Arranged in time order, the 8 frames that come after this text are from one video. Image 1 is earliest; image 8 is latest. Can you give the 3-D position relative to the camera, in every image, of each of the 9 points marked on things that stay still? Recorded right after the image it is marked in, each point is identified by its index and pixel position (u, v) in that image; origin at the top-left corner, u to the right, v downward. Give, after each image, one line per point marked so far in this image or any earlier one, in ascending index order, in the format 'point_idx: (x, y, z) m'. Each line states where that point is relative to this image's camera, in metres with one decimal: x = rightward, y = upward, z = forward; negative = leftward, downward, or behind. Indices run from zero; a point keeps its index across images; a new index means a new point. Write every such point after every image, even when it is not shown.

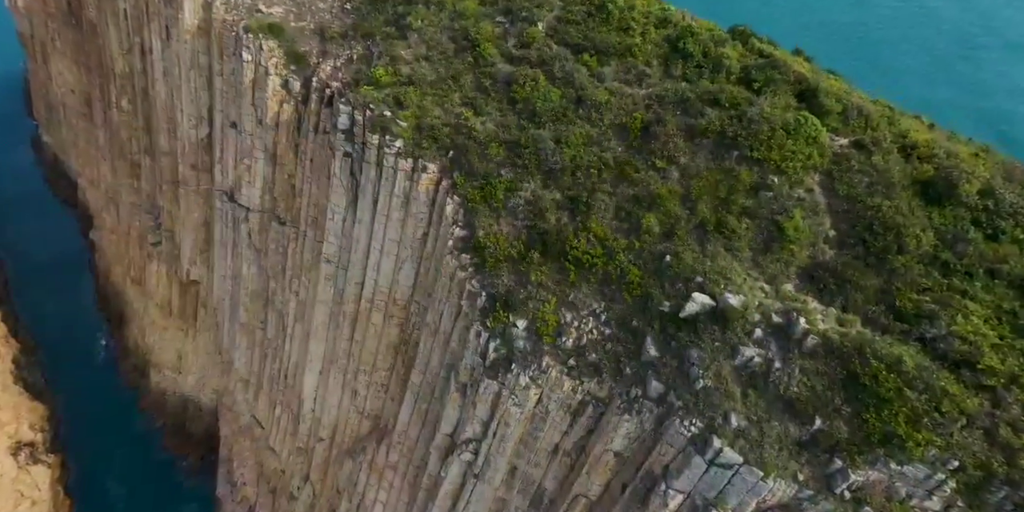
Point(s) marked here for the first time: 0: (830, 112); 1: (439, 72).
0: (+7.1, +3.1, +14.3) m
1: (-2.2, +5.5, +19.3) m
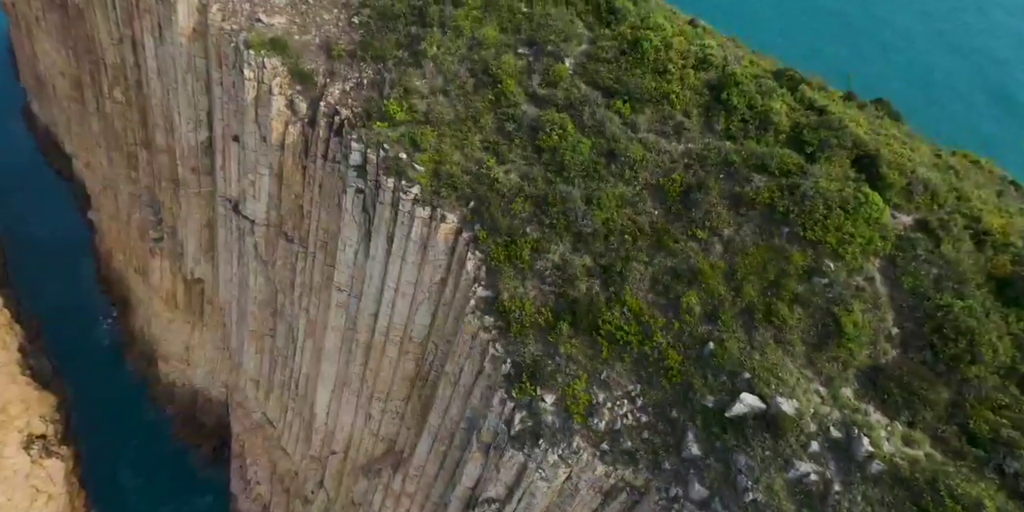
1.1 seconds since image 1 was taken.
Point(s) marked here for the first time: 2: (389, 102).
0: (+7.7, +1.4, +13.1) m
1: (-1.5, +4.1, +17.9) m
2: (-3.6, +4.6, +18.8) m
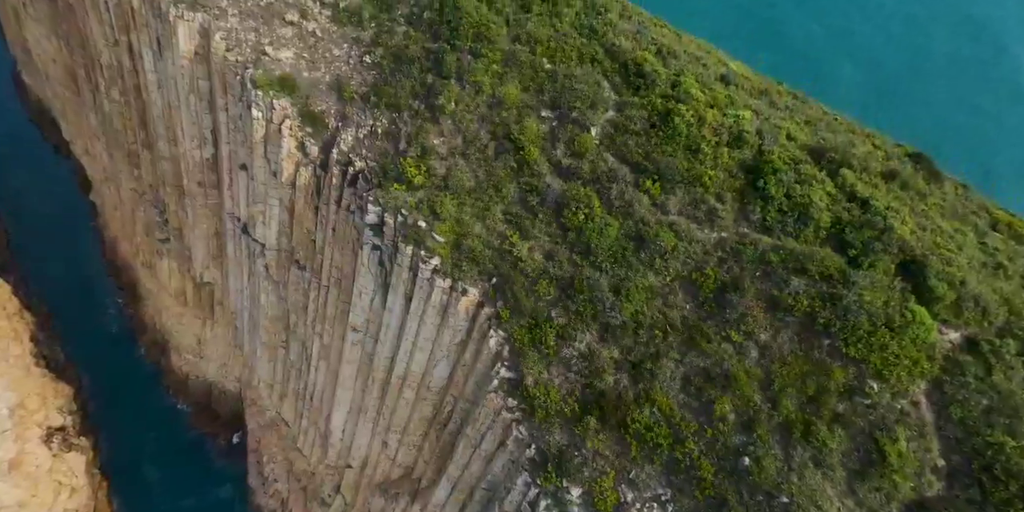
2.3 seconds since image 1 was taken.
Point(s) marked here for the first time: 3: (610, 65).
0: (+8.3, -0.9, +12.5) m
1: (-0.9, +2.1, +17.2) m
2: (-3.0, +2.7, +18.0) m
3: (+2.6, +5.1, +17.1) m
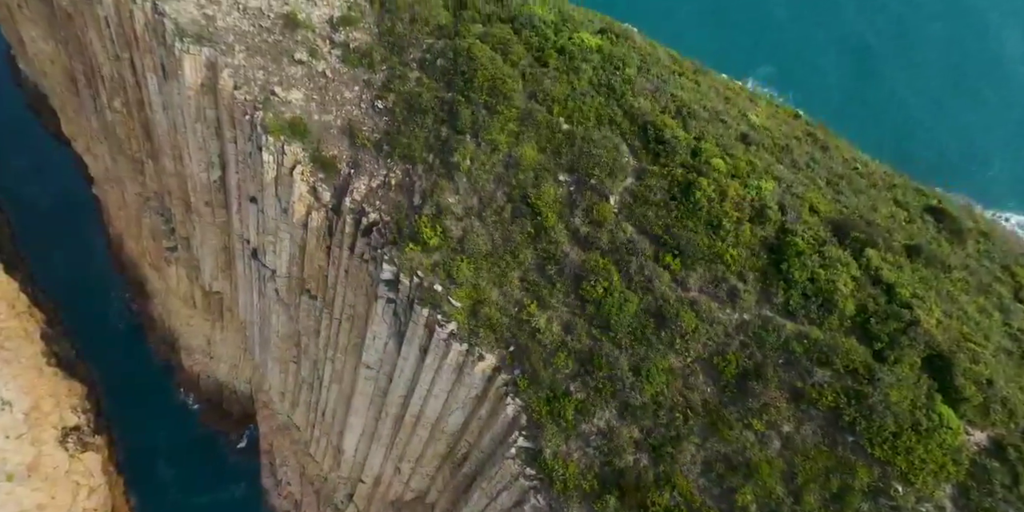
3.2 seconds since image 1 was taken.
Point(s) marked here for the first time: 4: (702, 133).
0: (+8.7, -2.8, +12.3) m
1: (-0.5, +0.4, +17.0) m
2: (-2.6, +1.0, +17.8) m
3: (+3.1, +3.4, +16.7) m
4: (+4.9, +3.2, +16.6) m
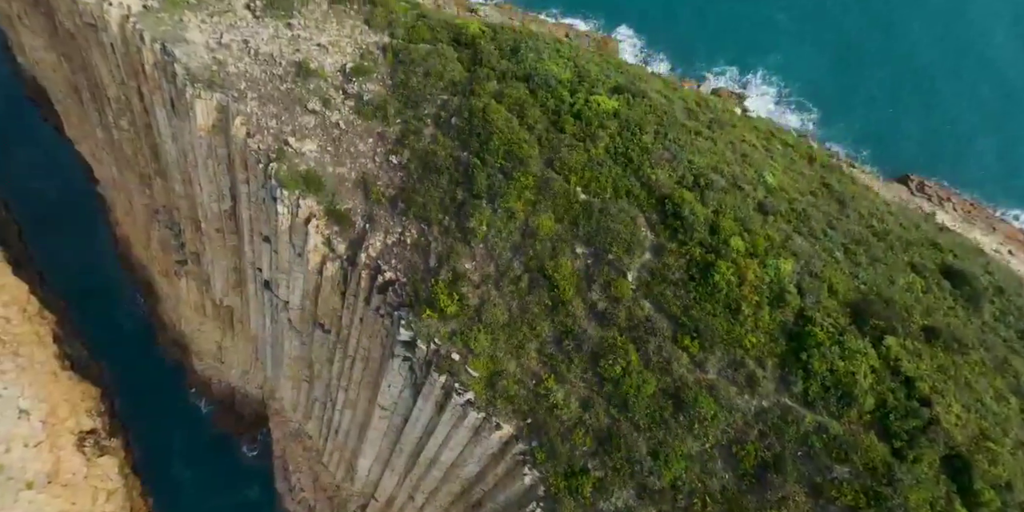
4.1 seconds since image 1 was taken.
0: (+9.2, -4.8, +12.5) m
1: (0.0, -1.5, +17.0) m
2: (-2.1, -0.8, +17.9) m
3: (+3.5, +1.5, +16.7) m
4: (+5.4, +1.3, +16.5) m
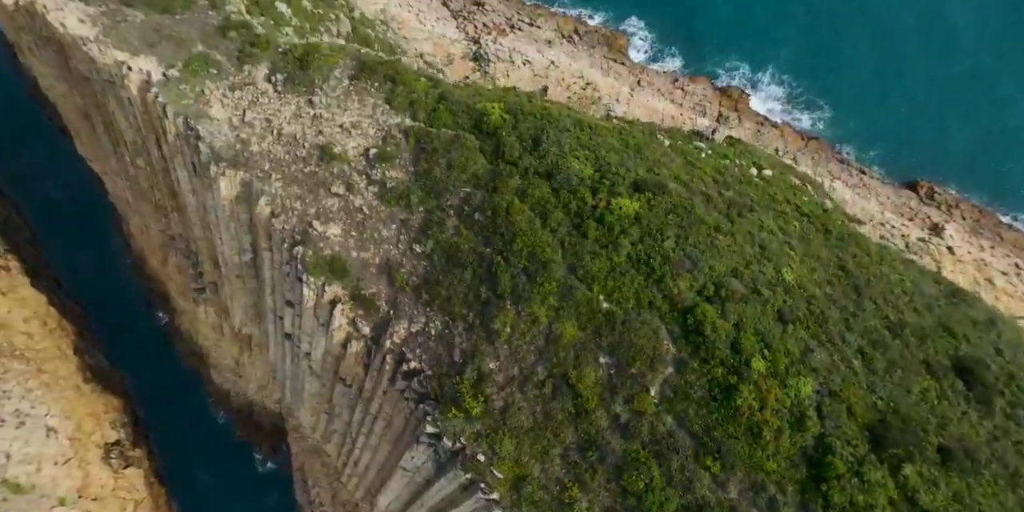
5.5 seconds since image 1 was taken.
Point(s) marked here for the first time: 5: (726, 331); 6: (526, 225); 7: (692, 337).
0: (+9.8, -7.8, +13.0) m
1: (+0.7, -4.4, +17.5) m
2: (-1.4, -3.7, +18.4) m
3: (+4.2, -1.5, +17.1) m
4: (+6.0, -1.6, +16.9) m
5: (+5.5, -1.9, +16.6) m
6: (+0.4, +0.9, +18.8) m
7: (+4.7, -2.0, +16.7) m
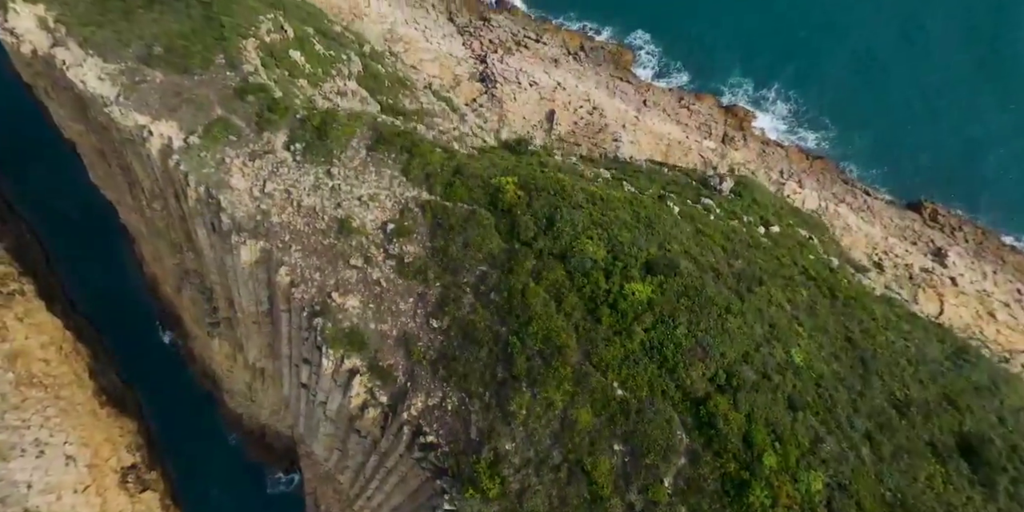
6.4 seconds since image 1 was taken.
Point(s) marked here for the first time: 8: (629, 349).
0: (+10.3, -10.3, +13.4) m
1: (+1.1, -6.9, +18.0) m
2: (-0.9, -6.2, +18.9) m
3: (+4.6, -3.9, +17.5) m
4: (+6.5, -4.1, +17.4) m
5: (+6.0, -4.4, +17.1) m
6: (+0.9, -1.6, +19.3) m
7: (+5.1, -4.5, +17.2) m
8: (+3.4, -2.6, +18.4) m
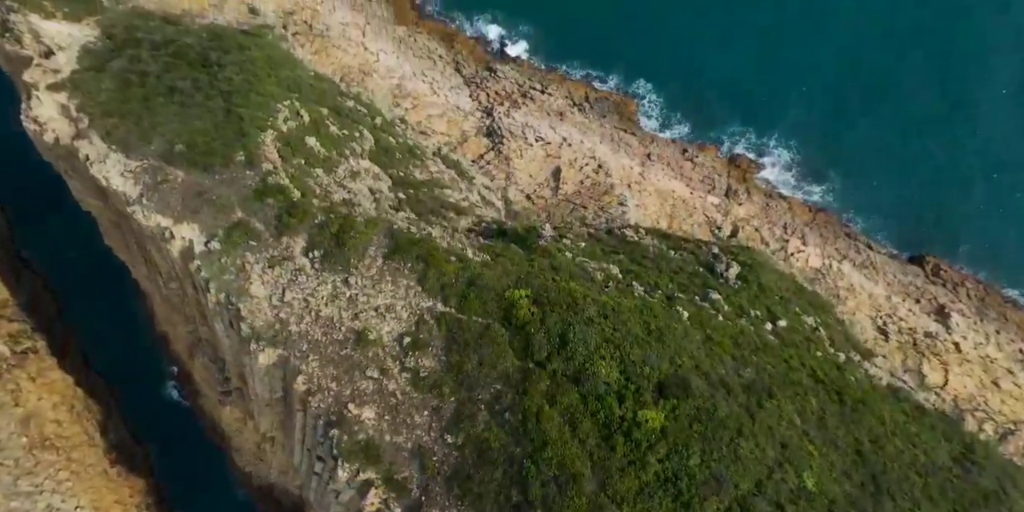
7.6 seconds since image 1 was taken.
0: (+10.7, -13.8, +13.3) m
1: (+1.6, -10.7, +18.1) m
2: (-0.5, -10.0, +19.0) m
3: (+5.1, -7.7, +17.7) m
4: (+6.9, -7.9, +17.5) m
5: (+6.4, -8.1, +17.2) m
6: (+1.4, -5.4, +19.6) m
7: (+5.6, -8.3, +17.3) m
8: (+3.8, -6.4, +18.6) m
